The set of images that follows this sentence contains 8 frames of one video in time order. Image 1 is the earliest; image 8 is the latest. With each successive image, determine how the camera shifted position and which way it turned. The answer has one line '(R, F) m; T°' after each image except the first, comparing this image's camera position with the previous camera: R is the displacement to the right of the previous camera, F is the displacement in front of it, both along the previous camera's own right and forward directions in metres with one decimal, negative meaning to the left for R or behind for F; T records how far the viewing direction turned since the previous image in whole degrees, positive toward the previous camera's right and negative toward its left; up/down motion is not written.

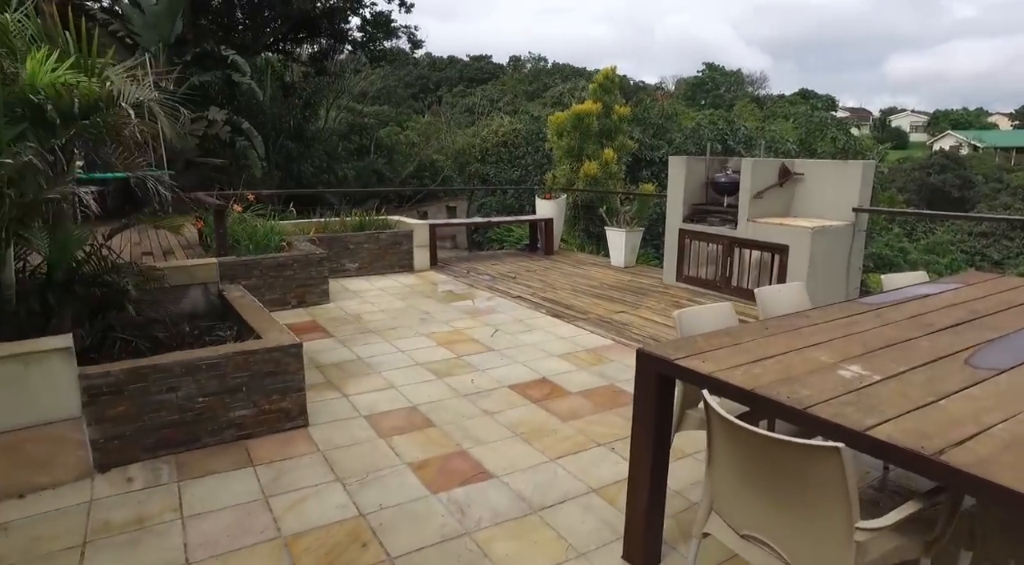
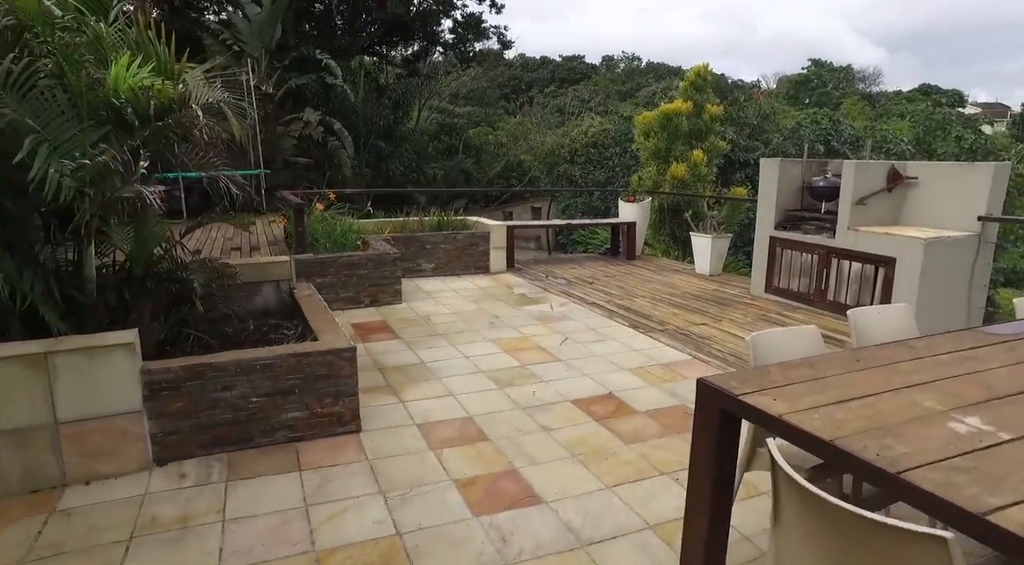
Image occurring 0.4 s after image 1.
(+0.1, +0.1) m; -8°
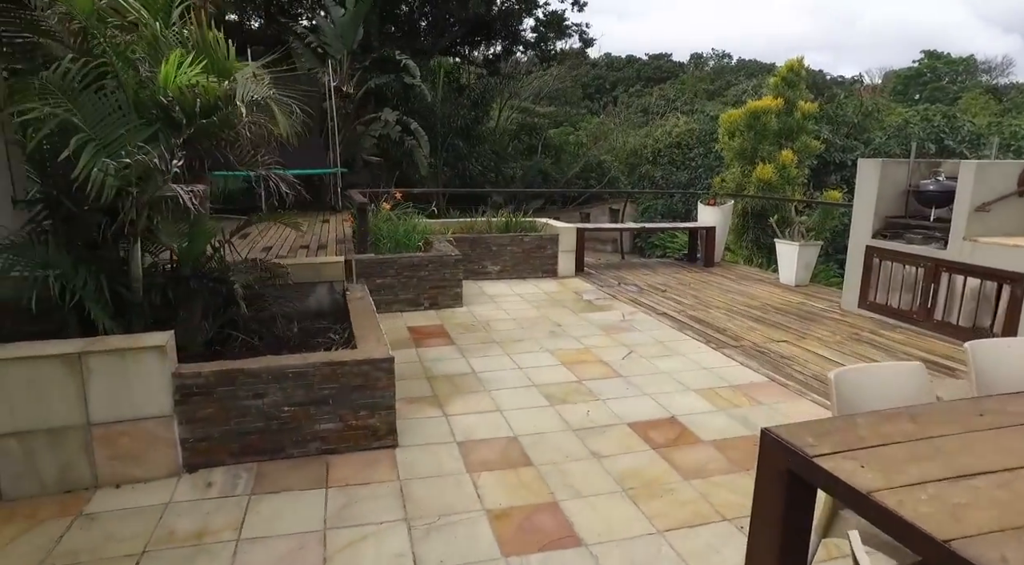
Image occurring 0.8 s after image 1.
(+0.1, +0.2) m; -7°
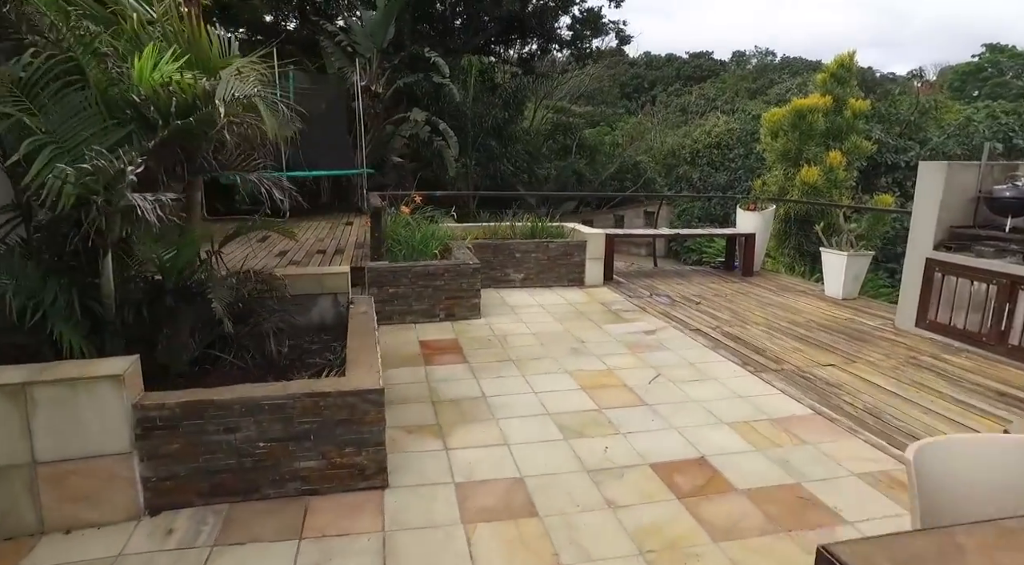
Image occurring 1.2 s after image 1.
(+0.1, +0.3) m; -3°
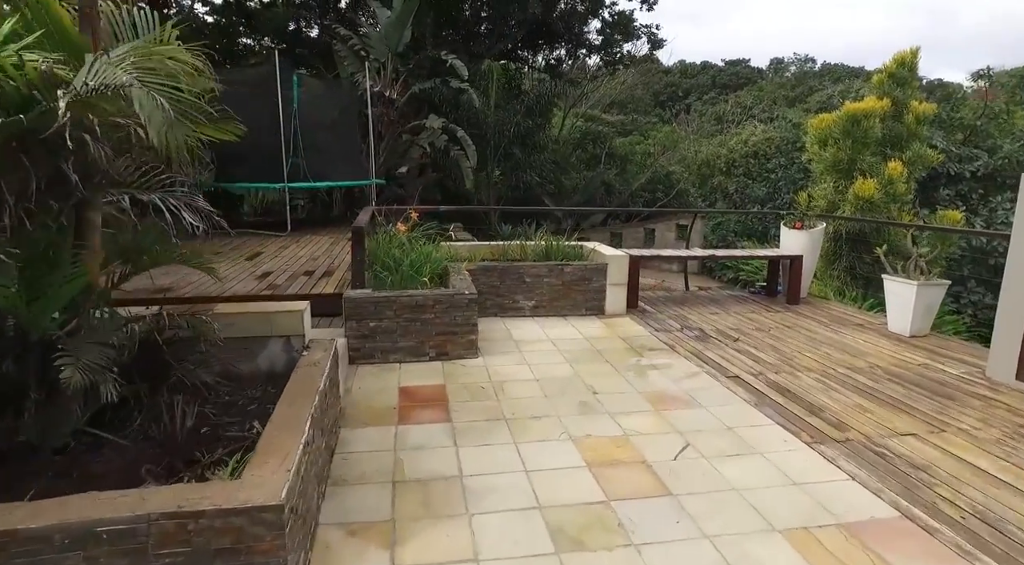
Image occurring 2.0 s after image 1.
(+0.2, +0.6) m; -3°
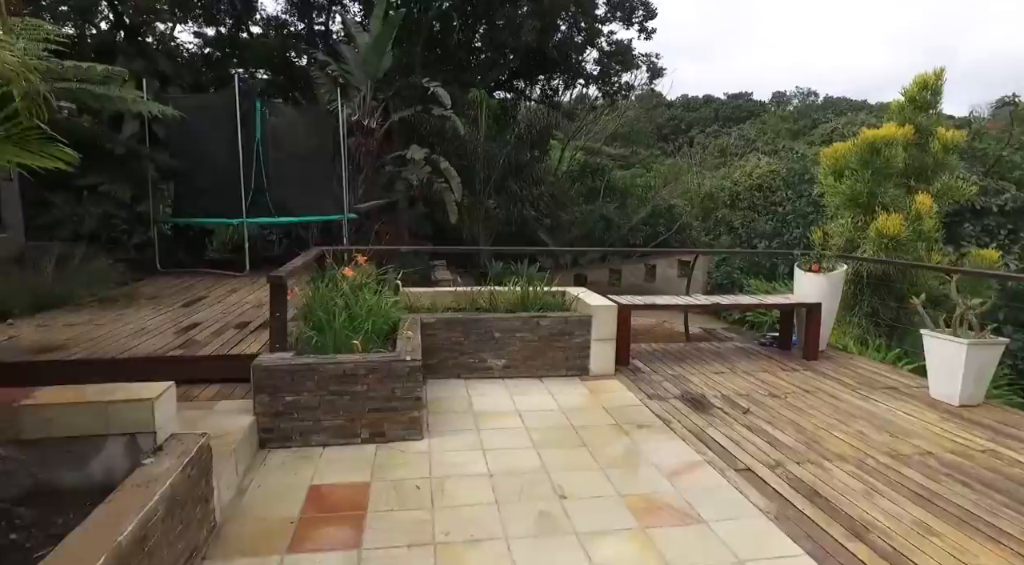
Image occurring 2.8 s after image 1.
(+0.2, +0.7) m; 0°
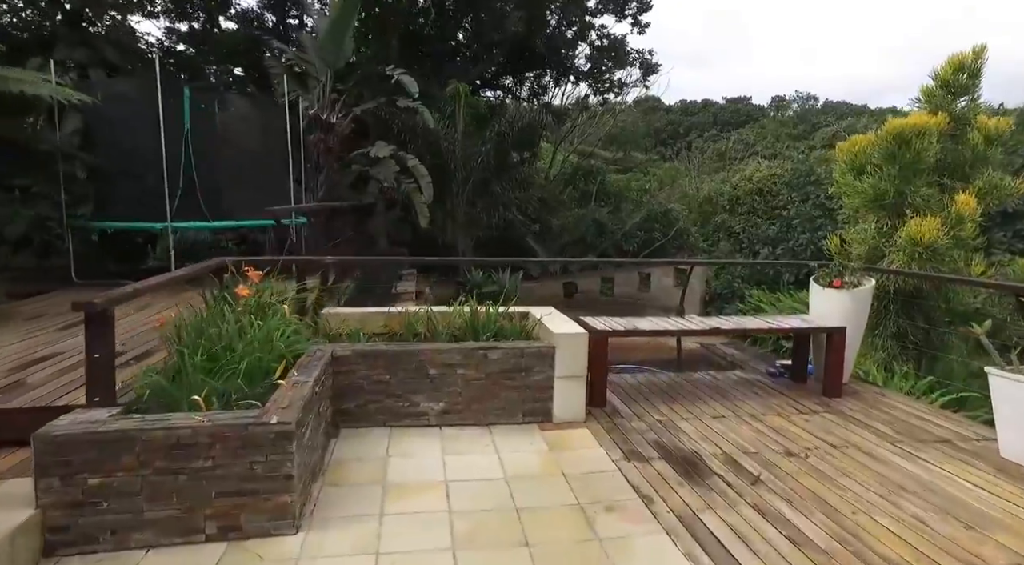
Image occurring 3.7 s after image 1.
(+0.3, +0.8) m; 0°
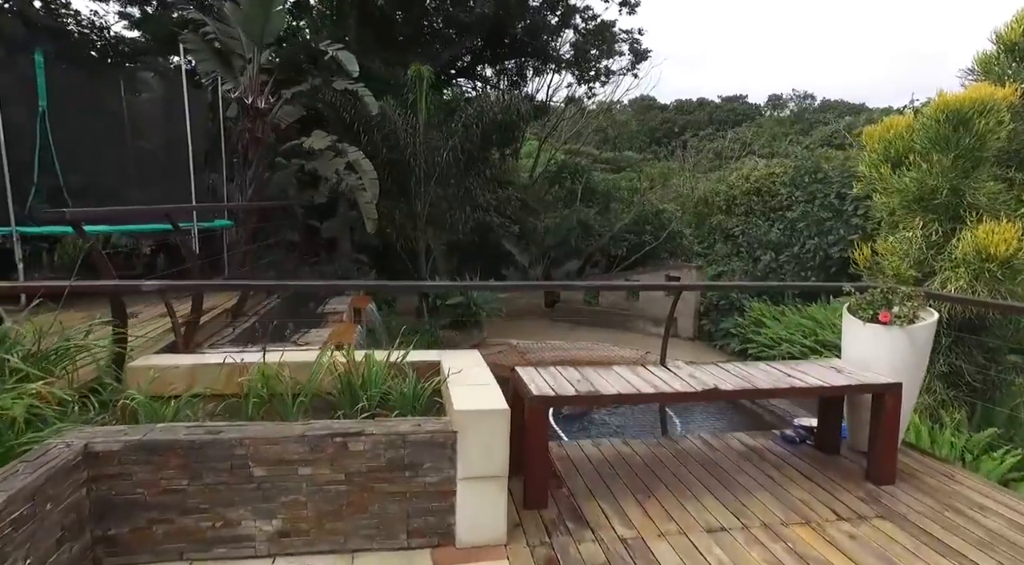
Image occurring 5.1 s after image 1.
(+0.4, +1.1) m; 0°
